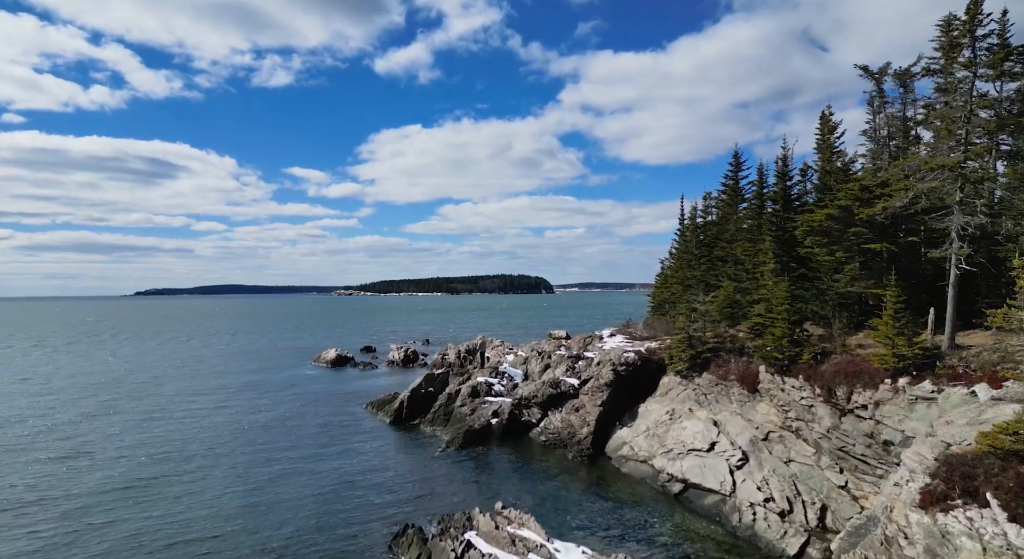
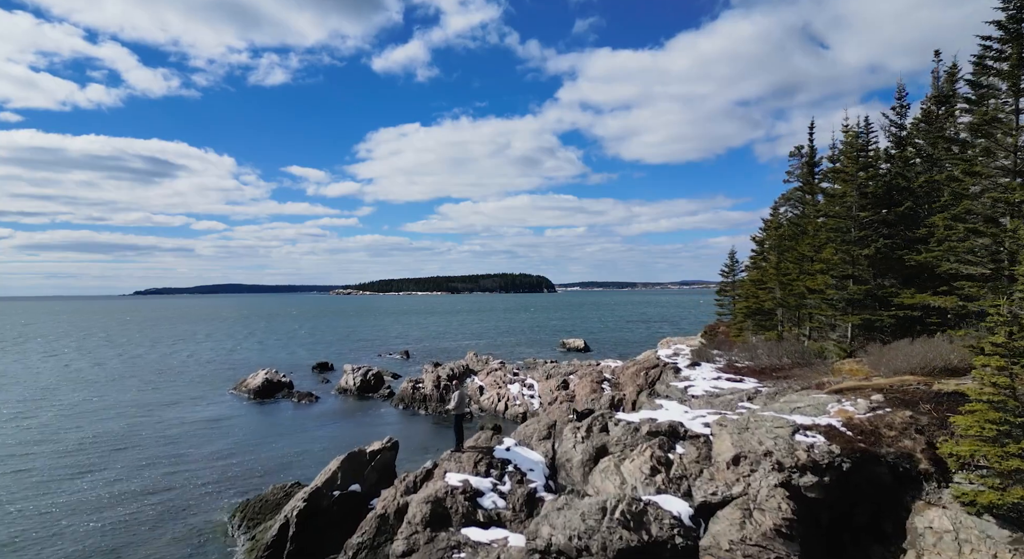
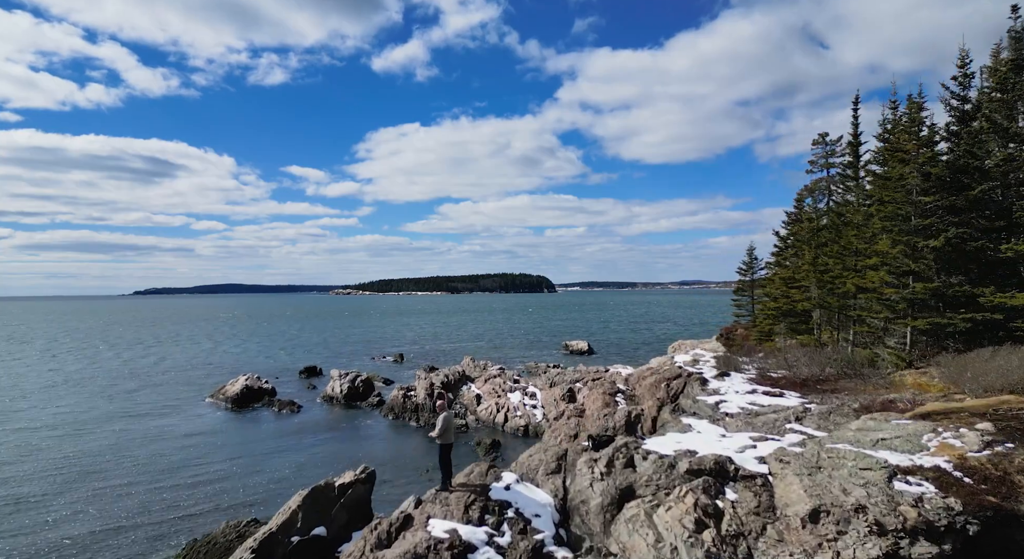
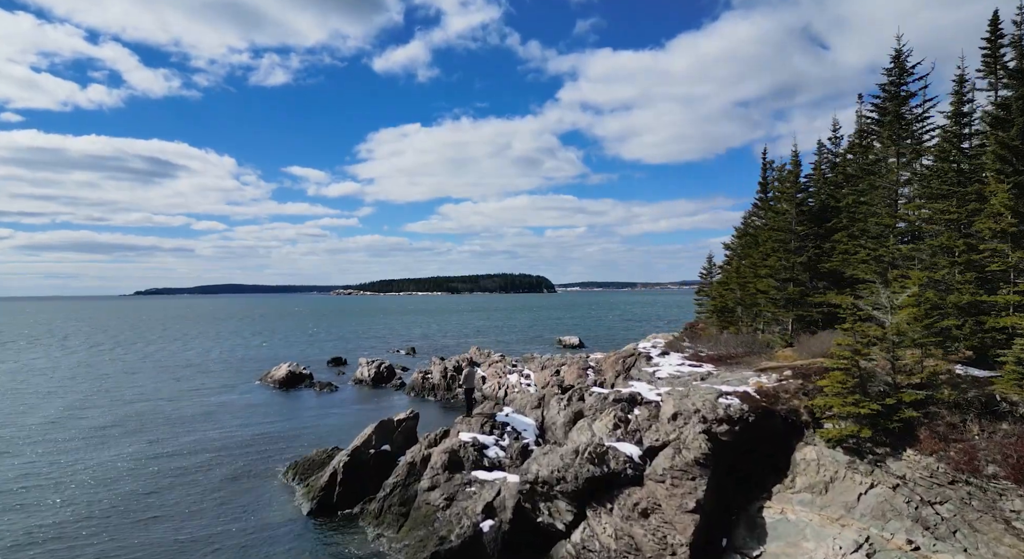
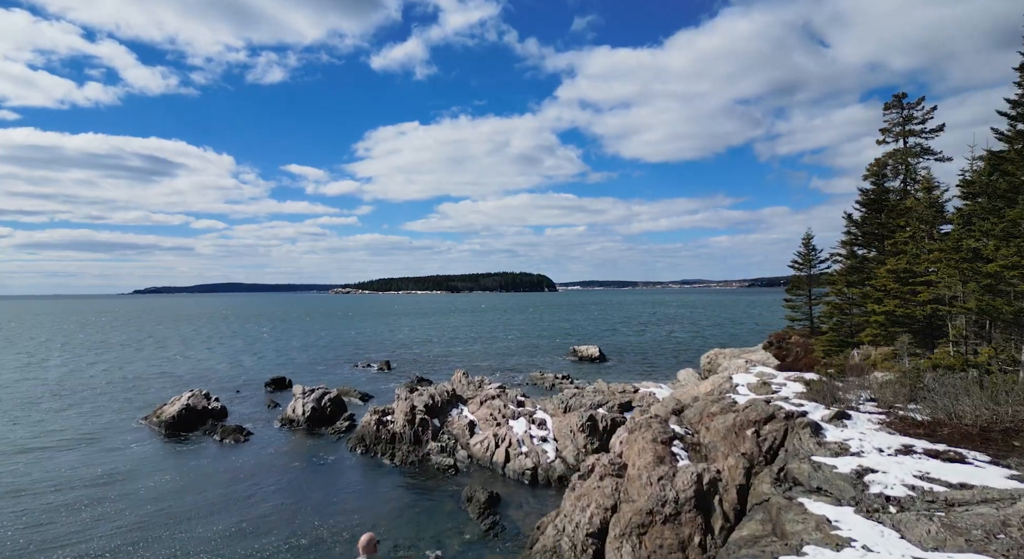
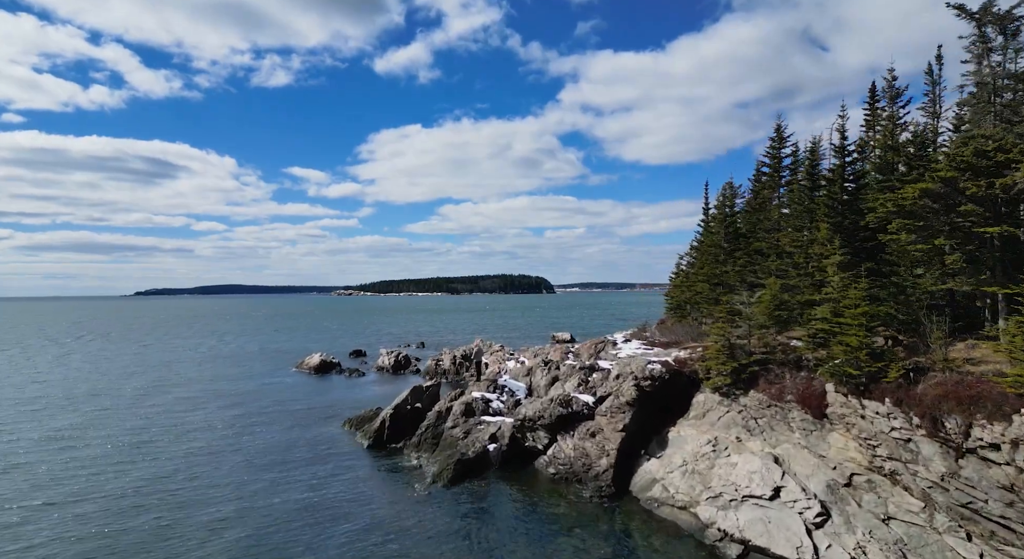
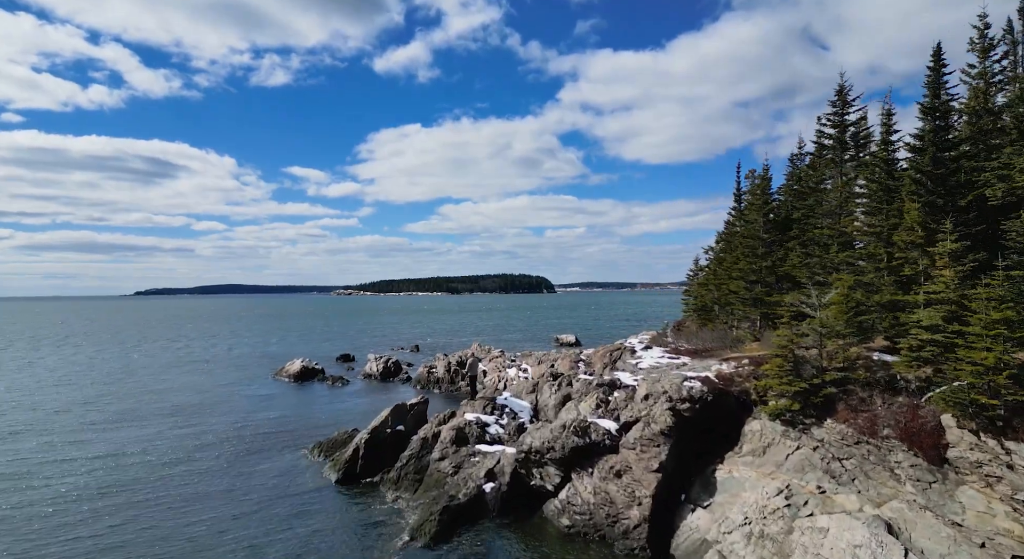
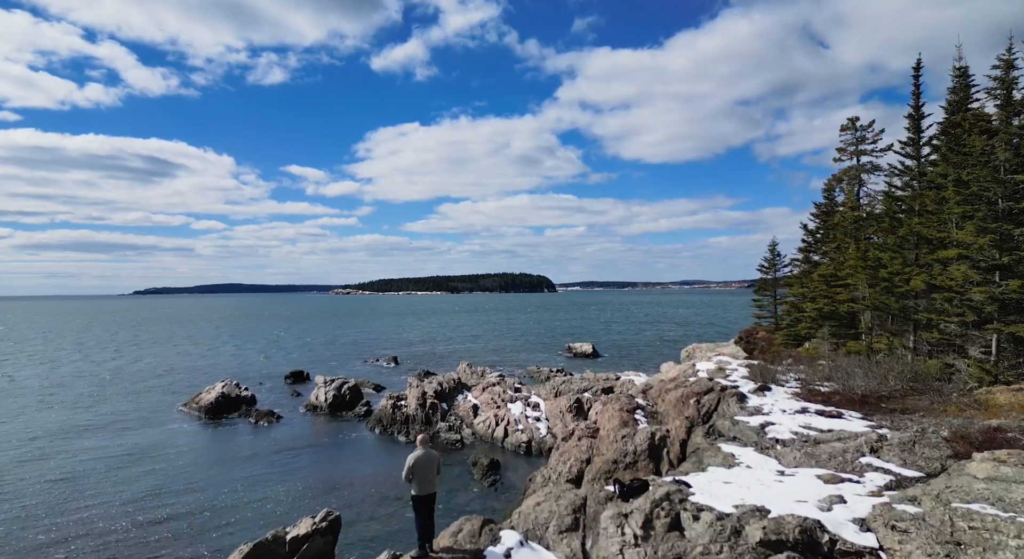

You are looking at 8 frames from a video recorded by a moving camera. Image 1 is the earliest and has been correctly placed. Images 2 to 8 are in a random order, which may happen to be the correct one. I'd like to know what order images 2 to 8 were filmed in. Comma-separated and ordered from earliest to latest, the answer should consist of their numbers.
6, 7, 4, 2, 3, 8, 5
